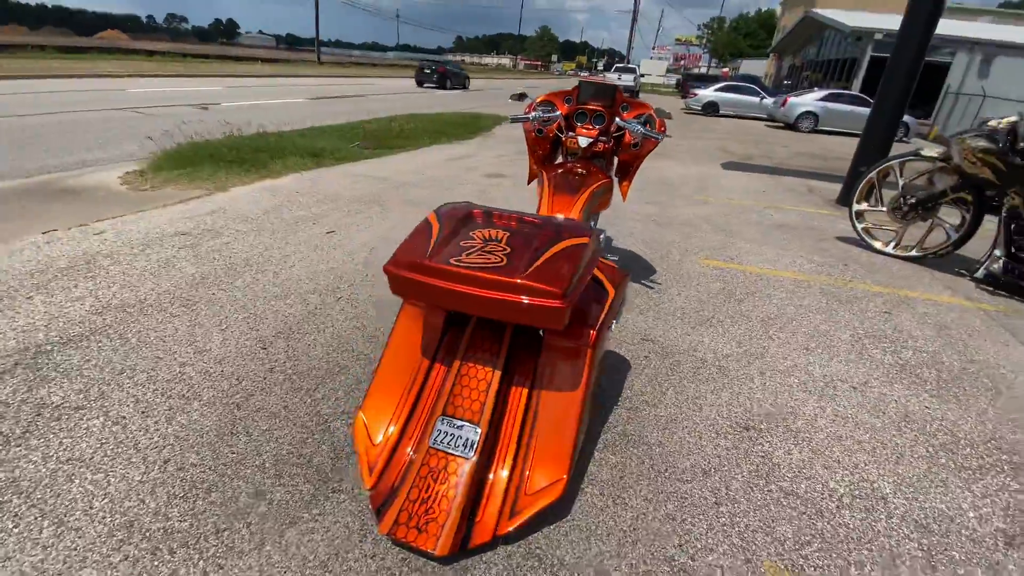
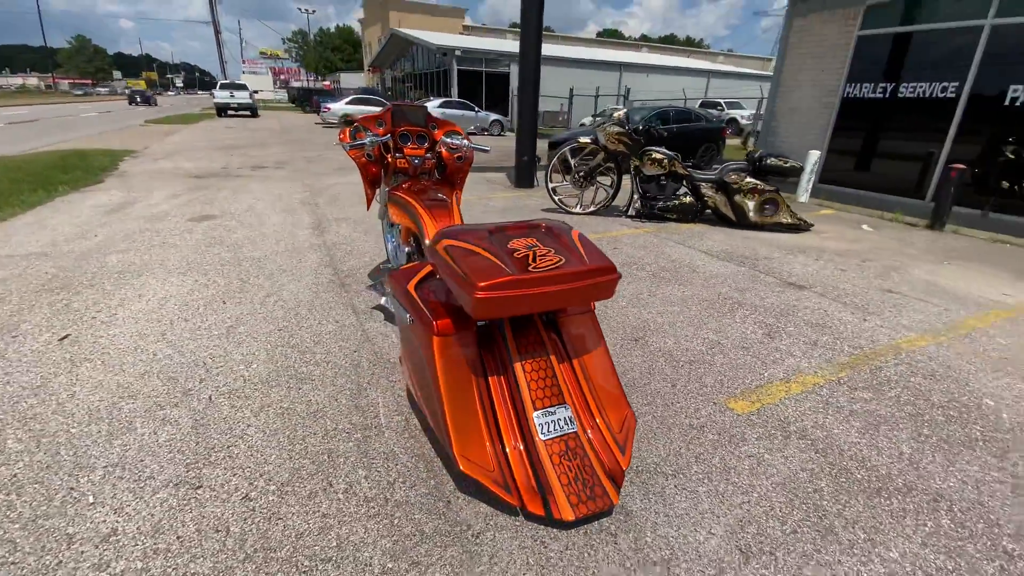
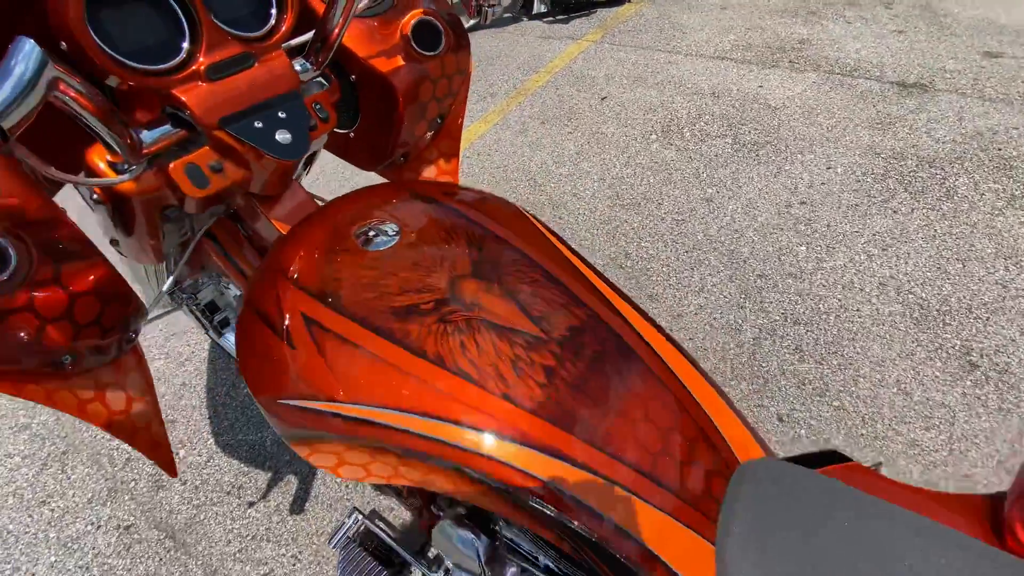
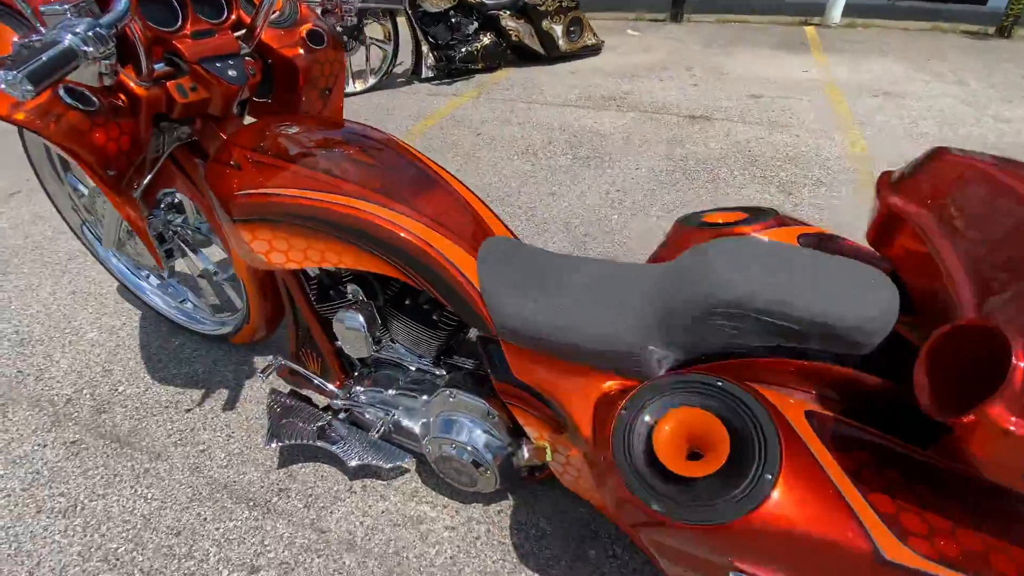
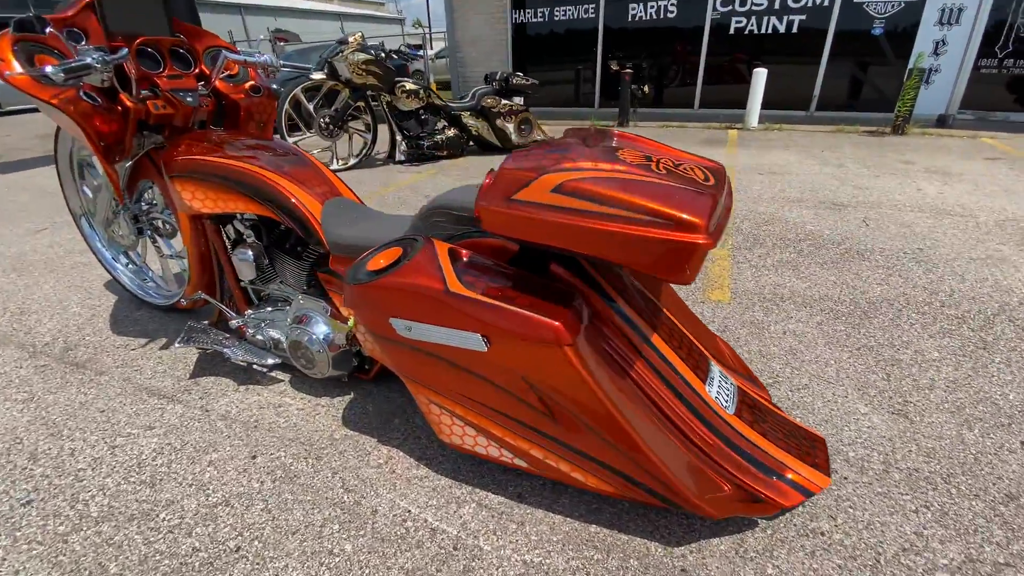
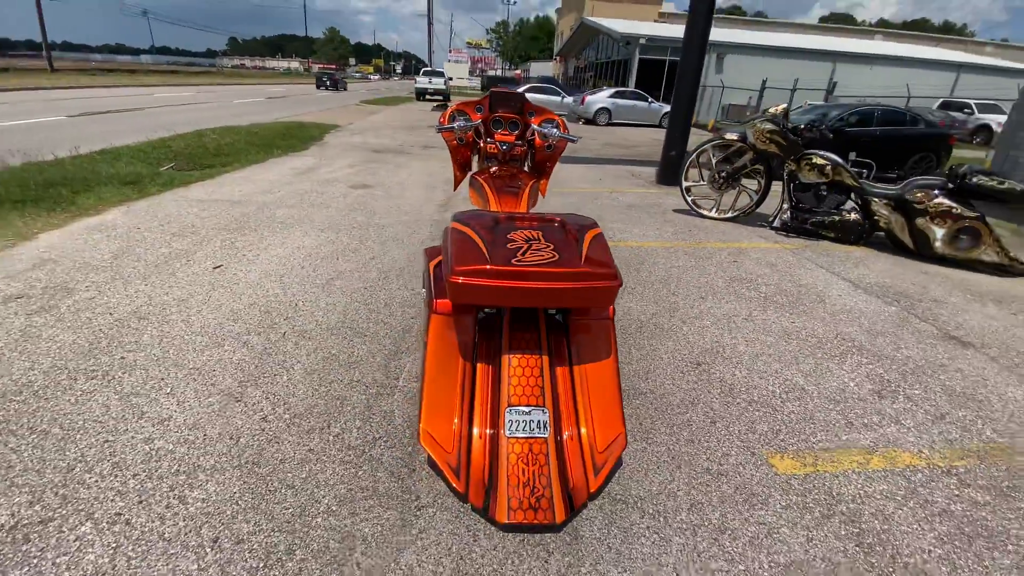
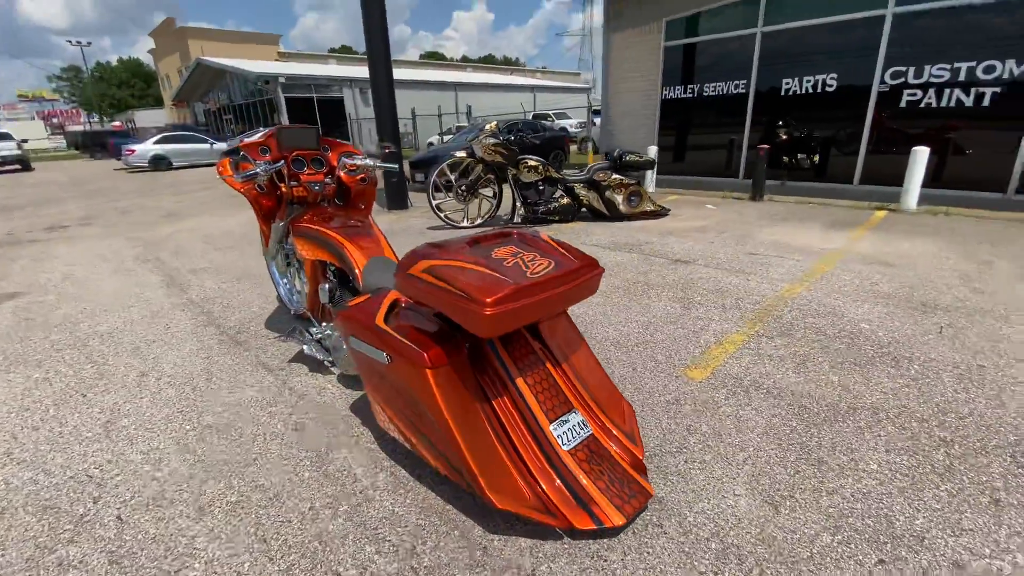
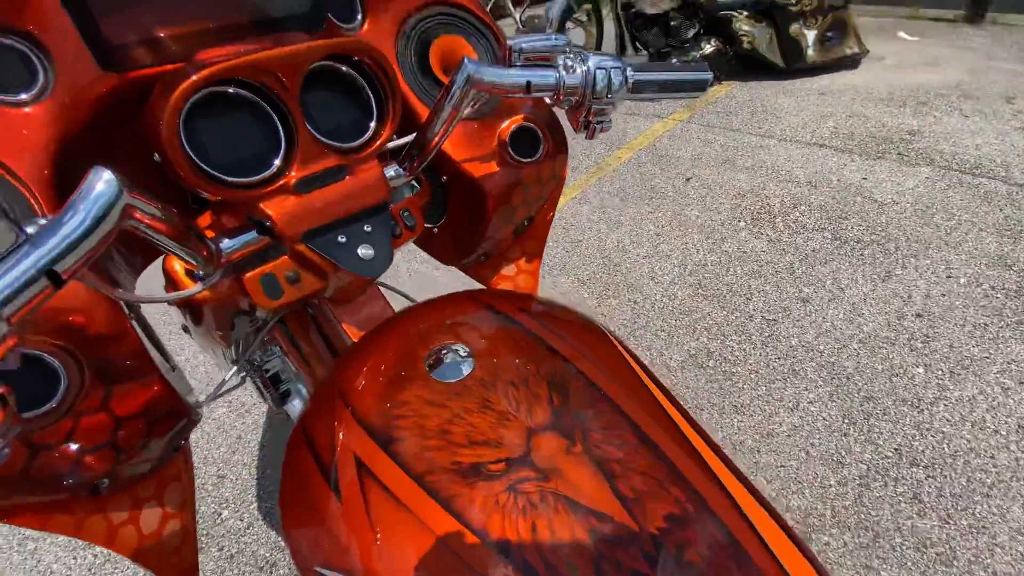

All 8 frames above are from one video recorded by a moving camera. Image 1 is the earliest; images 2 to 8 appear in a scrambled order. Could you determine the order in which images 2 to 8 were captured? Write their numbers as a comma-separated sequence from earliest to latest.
6, 2, 7, 5, 4, 3, 8
